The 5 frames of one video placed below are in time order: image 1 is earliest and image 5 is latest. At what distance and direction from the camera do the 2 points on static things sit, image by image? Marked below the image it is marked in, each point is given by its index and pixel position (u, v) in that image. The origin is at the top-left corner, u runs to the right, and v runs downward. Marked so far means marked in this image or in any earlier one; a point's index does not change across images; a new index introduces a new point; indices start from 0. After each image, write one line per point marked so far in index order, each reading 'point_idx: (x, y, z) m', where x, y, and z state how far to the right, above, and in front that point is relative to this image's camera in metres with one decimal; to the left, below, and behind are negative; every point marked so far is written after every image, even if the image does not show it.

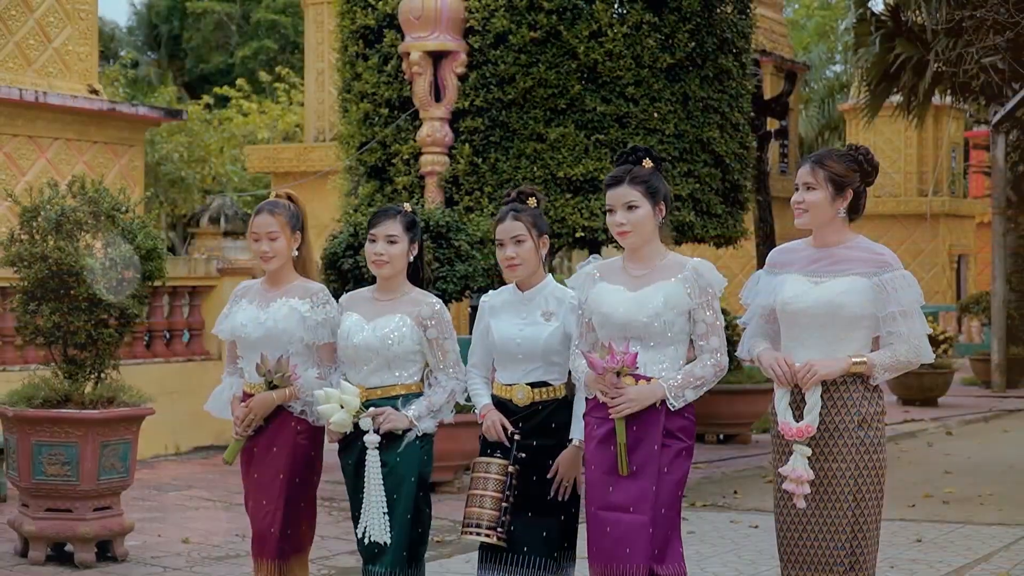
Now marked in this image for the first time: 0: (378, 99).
0: (-1.0, +1.5, +10.5) m
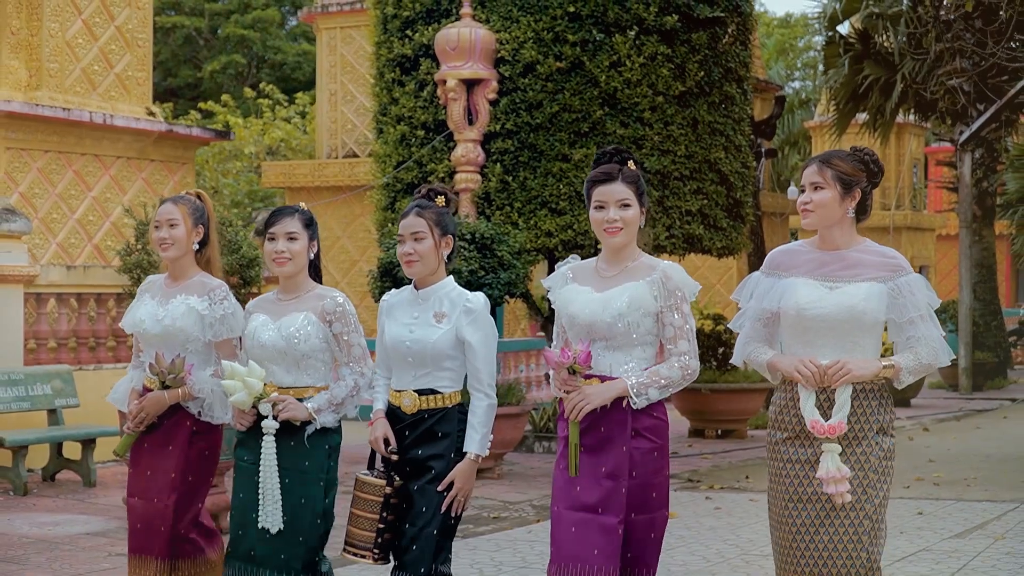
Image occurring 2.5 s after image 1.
0: (-0.8, +1.4, +11.4) m
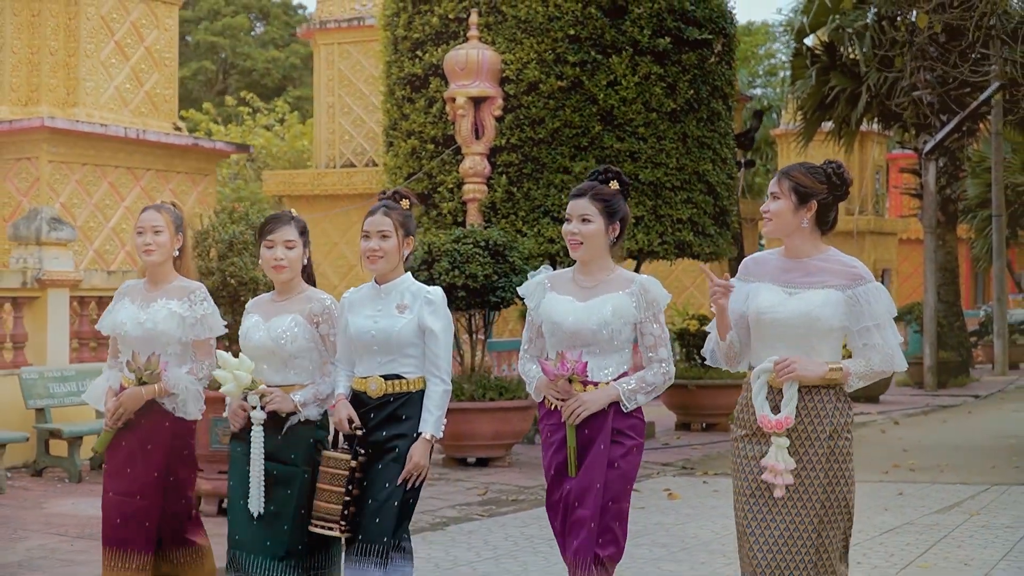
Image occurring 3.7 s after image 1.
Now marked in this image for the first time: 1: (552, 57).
0: (-0.8, +1.4, +12.3) m
1: (+0.3, +2.0, +11.8) m
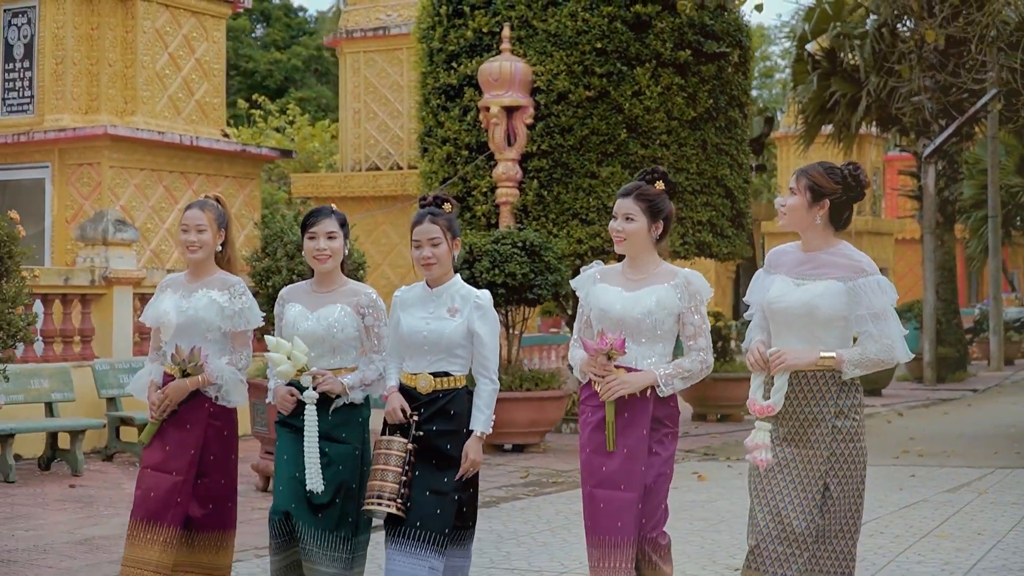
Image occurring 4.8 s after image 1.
0: (-0.5, +1.4, +13.0) m
1: (+0.6, +2.1, +12.5) m
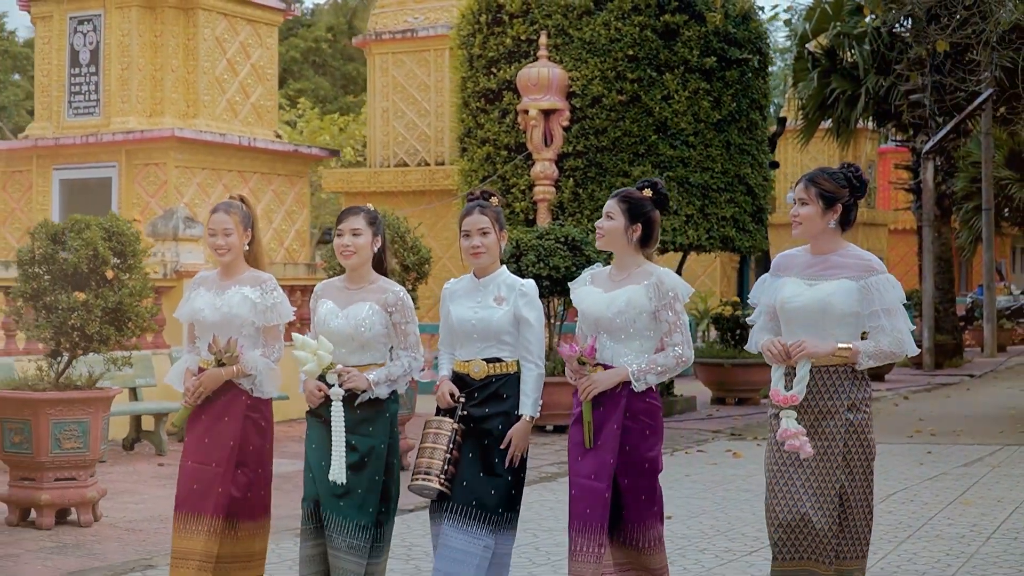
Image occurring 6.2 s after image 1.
0: (-0.2, +1.5, +13.8) m
1: (+1.0, +2.1, +13.4) m
